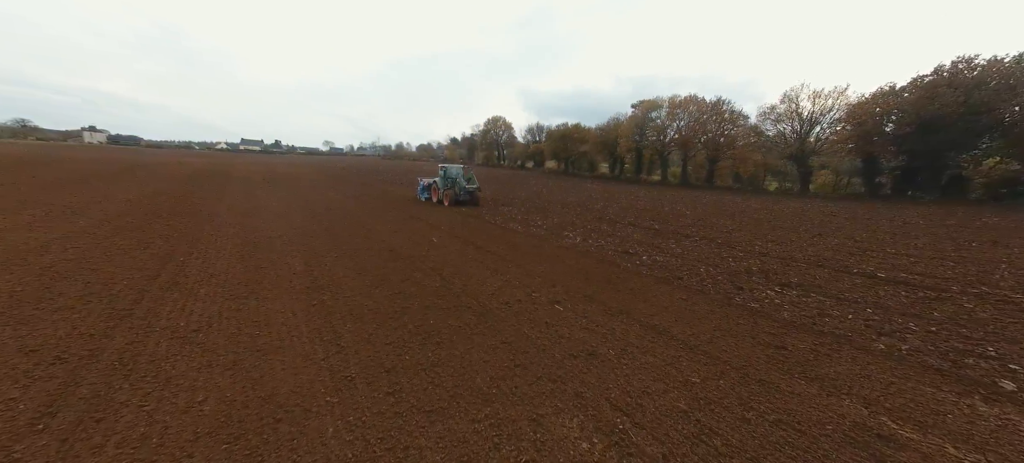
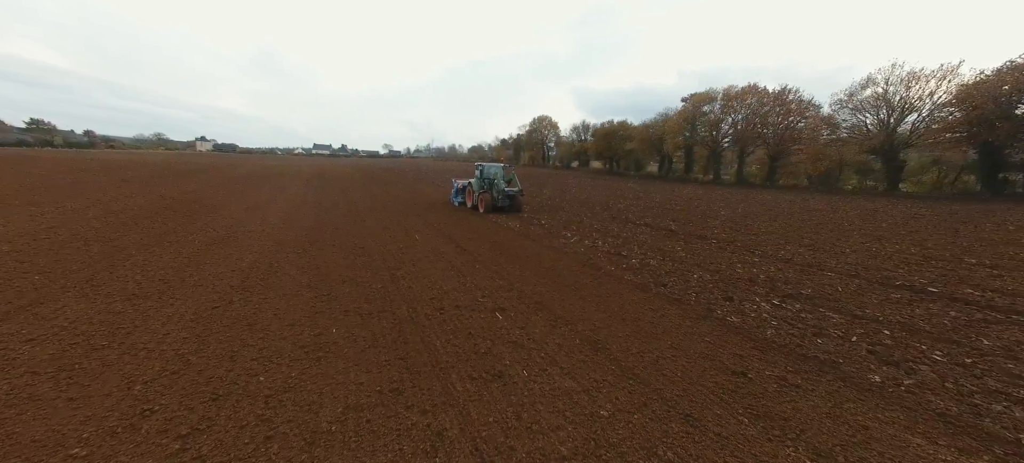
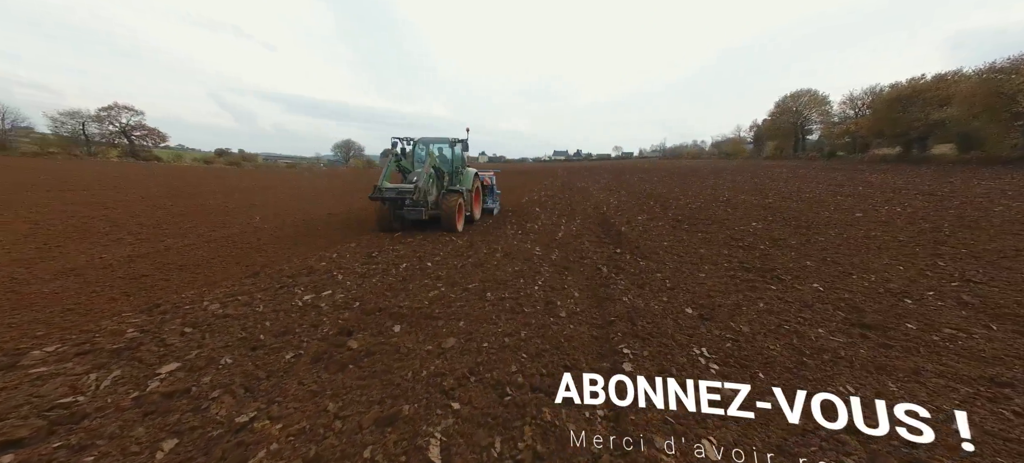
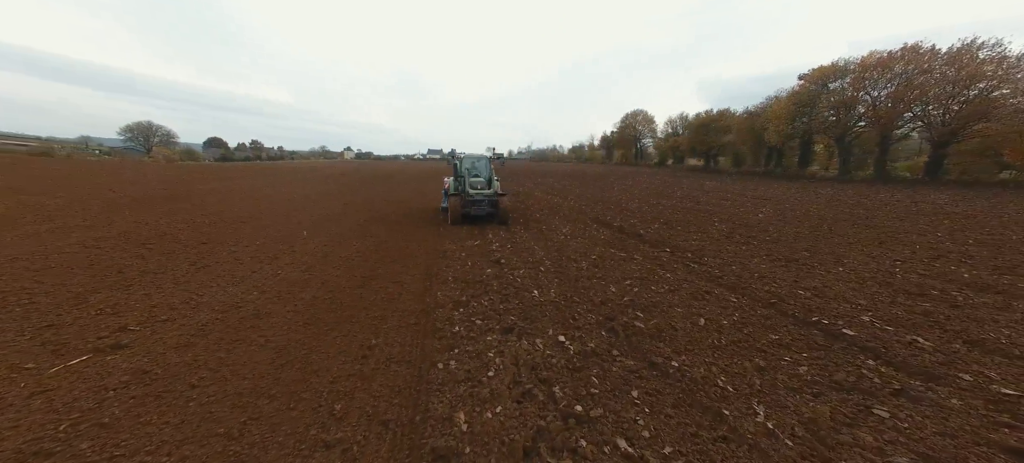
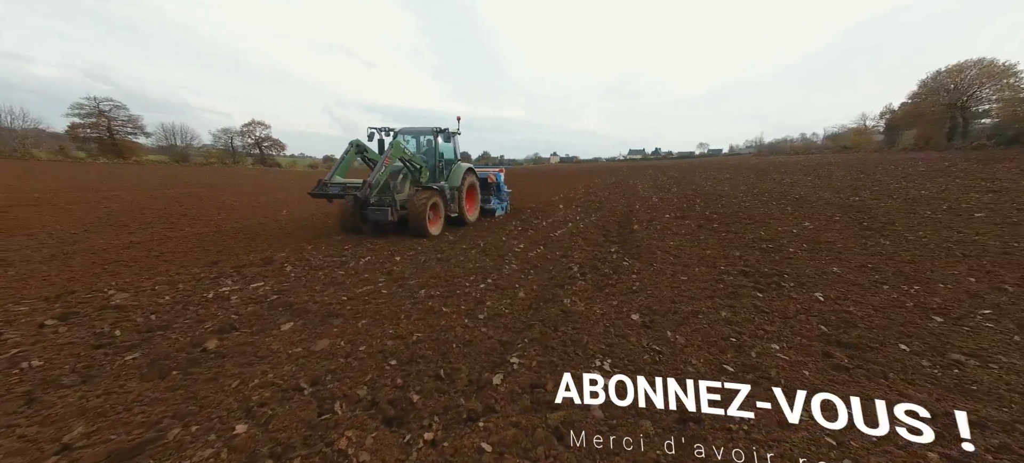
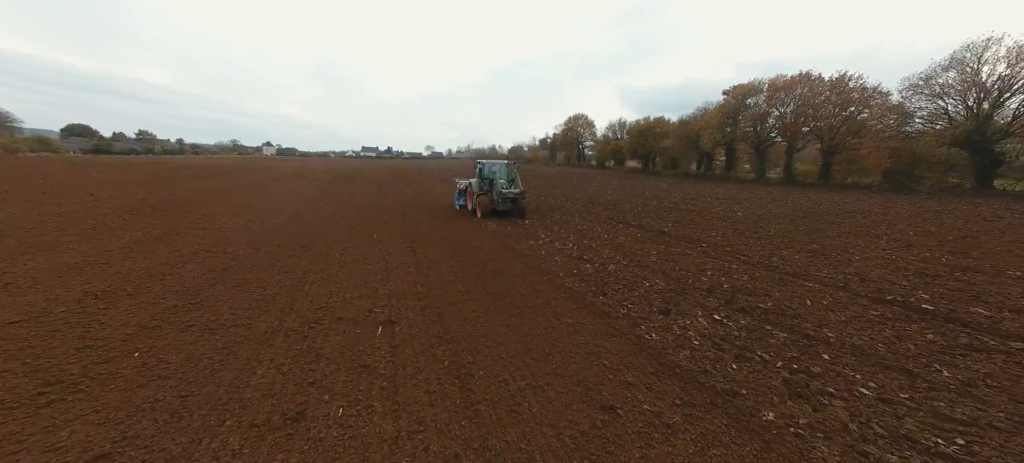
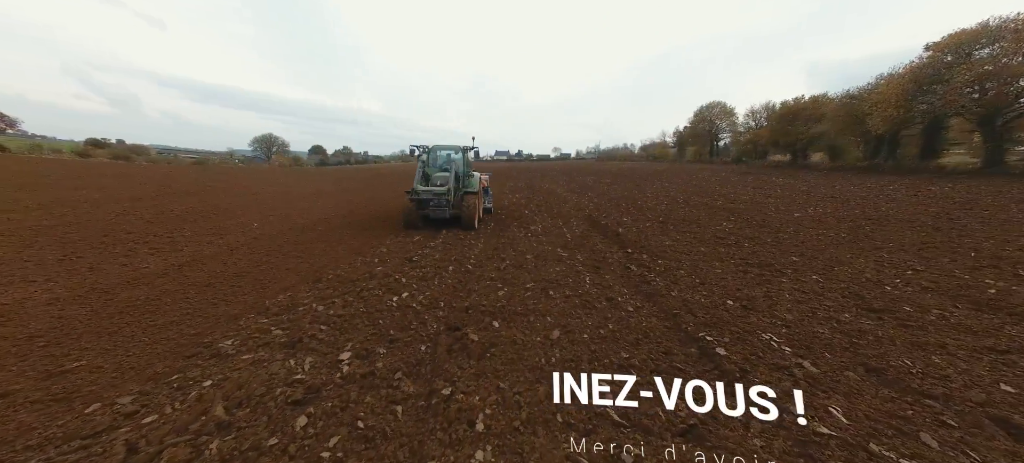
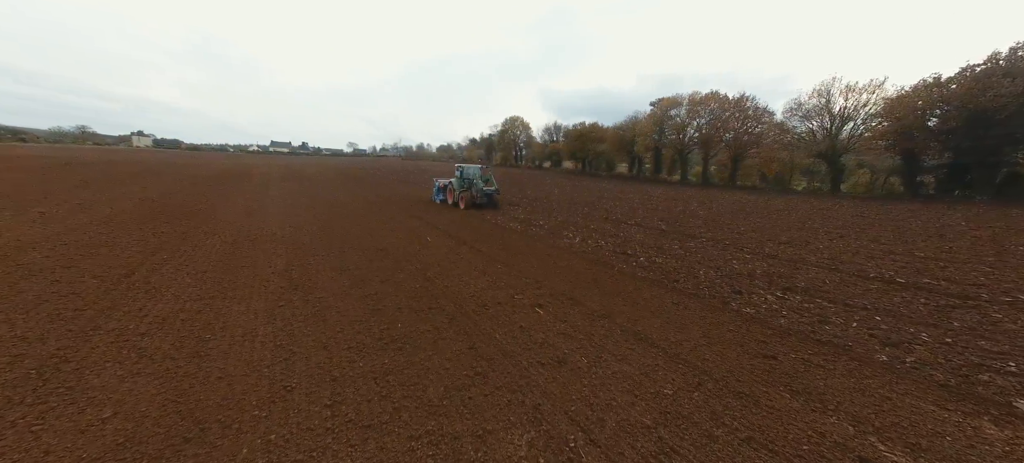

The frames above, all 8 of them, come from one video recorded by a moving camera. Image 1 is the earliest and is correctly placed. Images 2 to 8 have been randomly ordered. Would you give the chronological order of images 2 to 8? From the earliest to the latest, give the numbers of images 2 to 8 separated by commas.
8, 2, 6, 4, 7, 3, 5
